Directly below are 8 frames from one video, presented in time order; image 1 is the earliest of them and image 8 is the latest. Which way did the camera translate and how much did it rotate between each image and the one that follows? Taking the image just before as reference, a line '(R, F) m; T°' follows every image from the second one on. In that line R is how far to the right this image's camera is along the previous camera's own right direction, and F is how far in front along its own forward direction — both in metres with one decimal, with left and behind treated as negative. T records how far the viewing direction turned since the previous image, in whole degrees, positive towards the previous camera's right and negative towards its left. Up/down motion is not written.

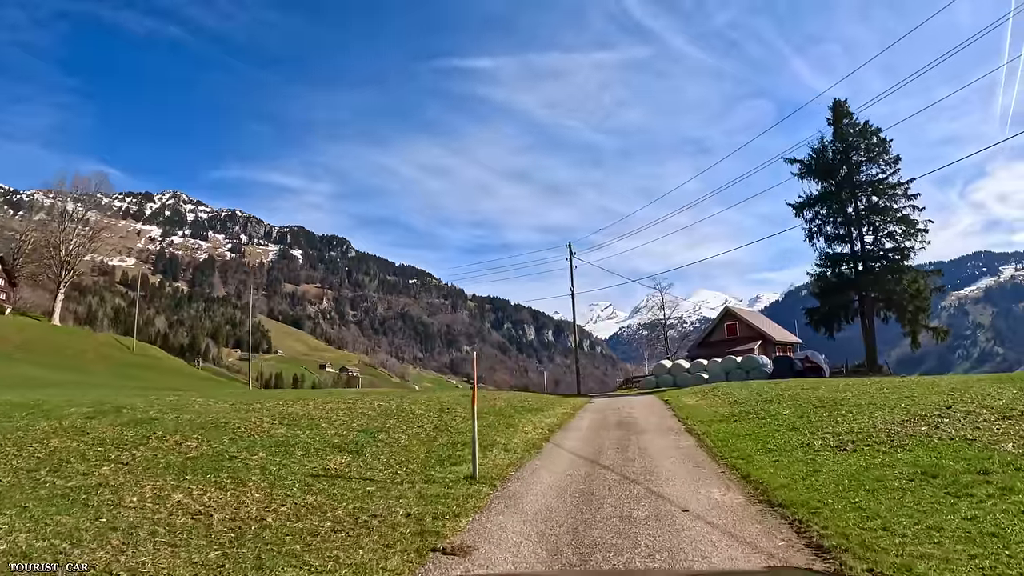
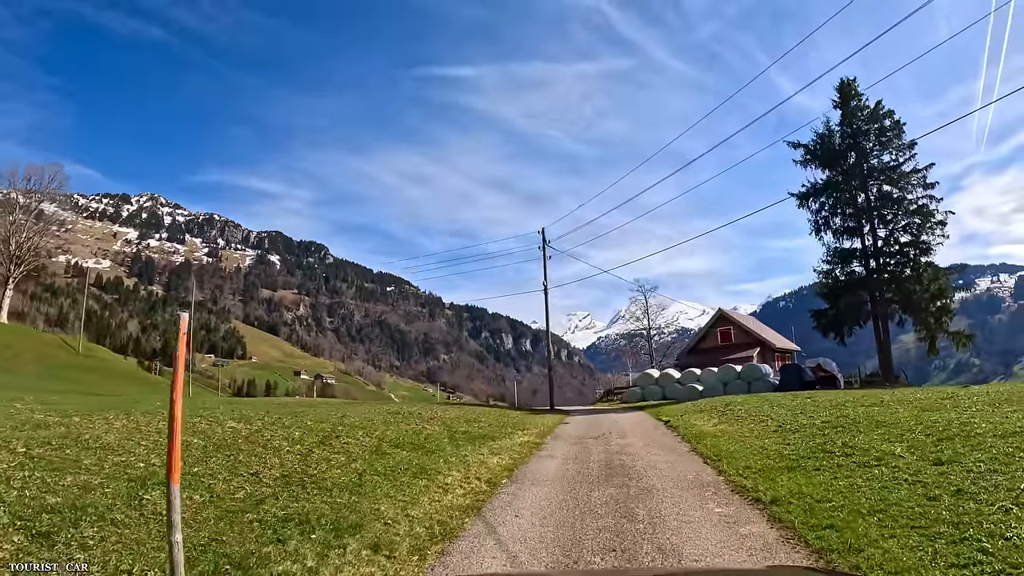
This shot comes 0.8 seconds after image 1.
(+0.4, +3.0) m; +2°
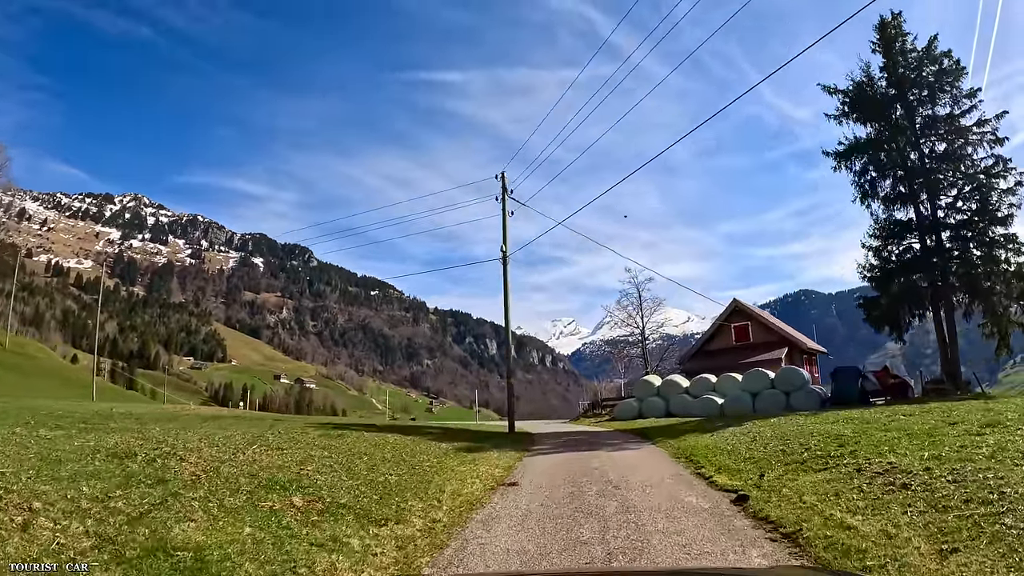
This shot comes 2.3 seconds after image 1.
(+0.6, +4.5) m; +1°
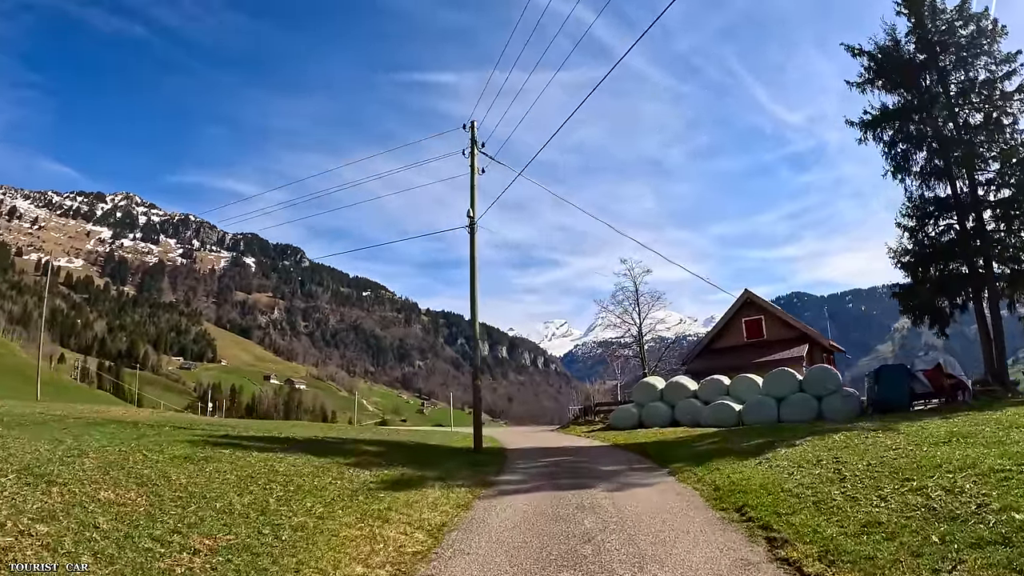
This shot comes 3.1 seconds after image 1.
(+0.3, +2.1) m; +1°
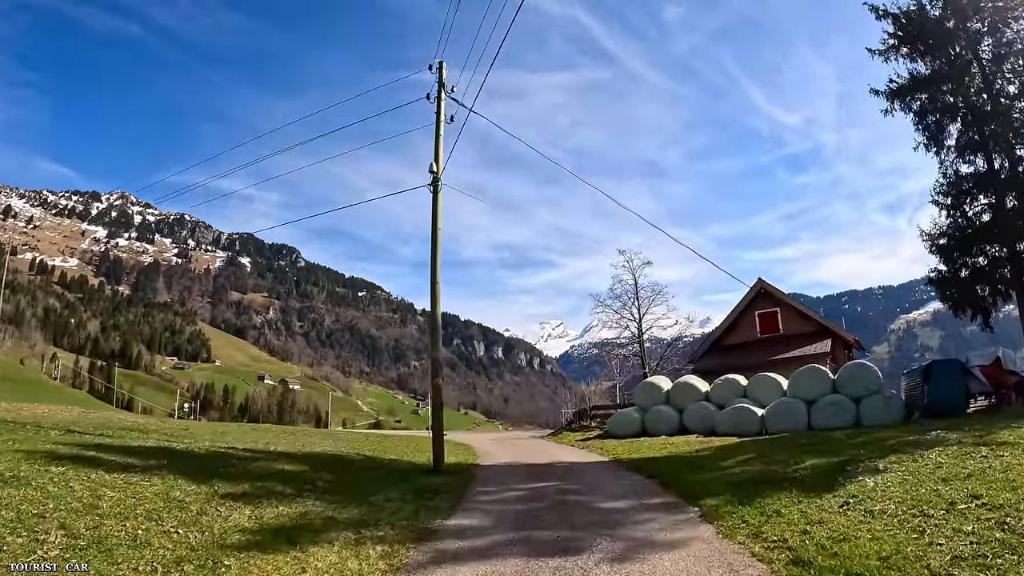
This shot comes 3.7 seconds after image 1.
(+0.2, +1.6) m; 0°
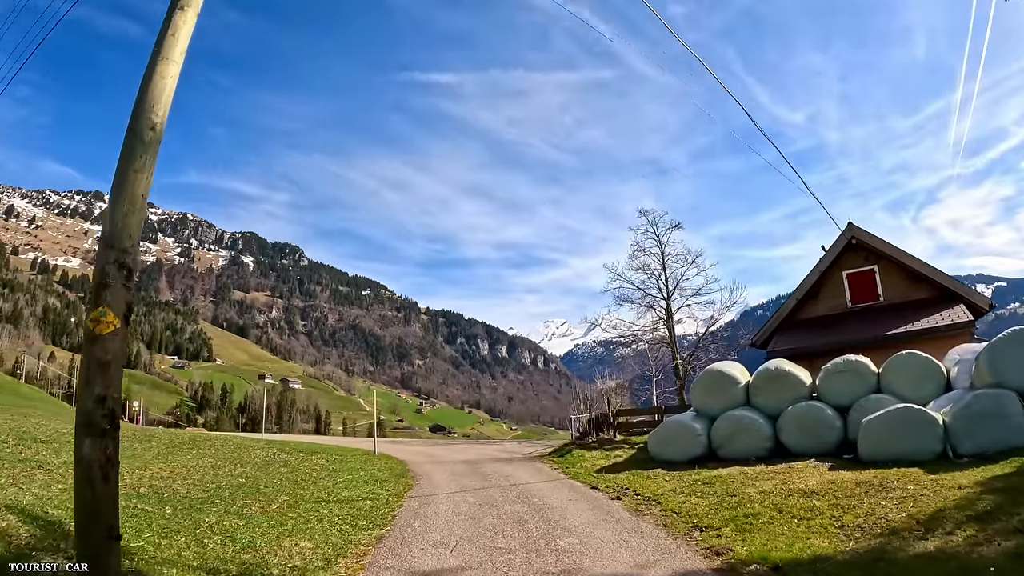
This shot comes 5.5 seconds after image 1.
(+0.2, +4.3) m; 0°
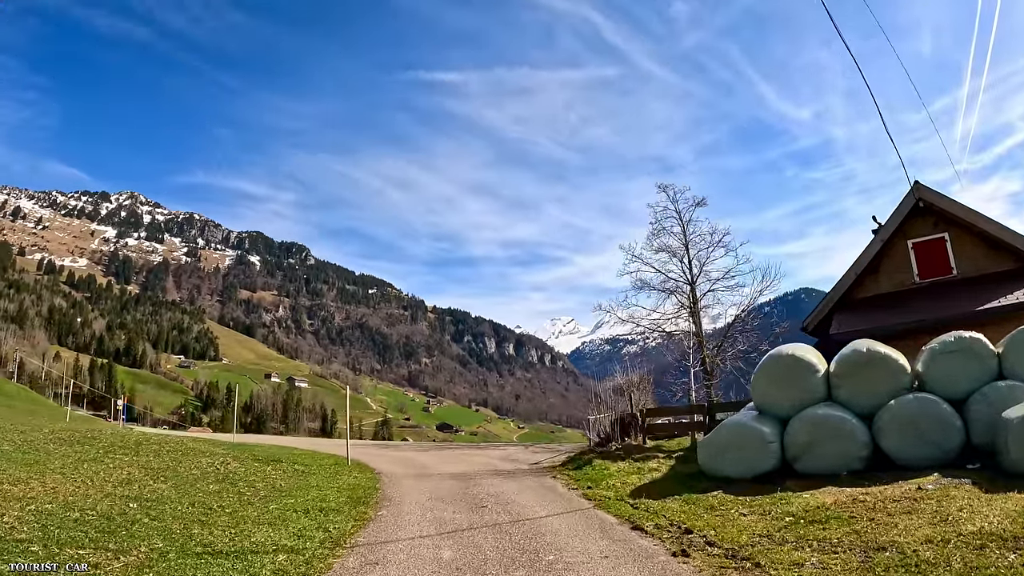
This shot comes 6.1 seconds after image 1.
(-0.1, +3.2) m; -1°
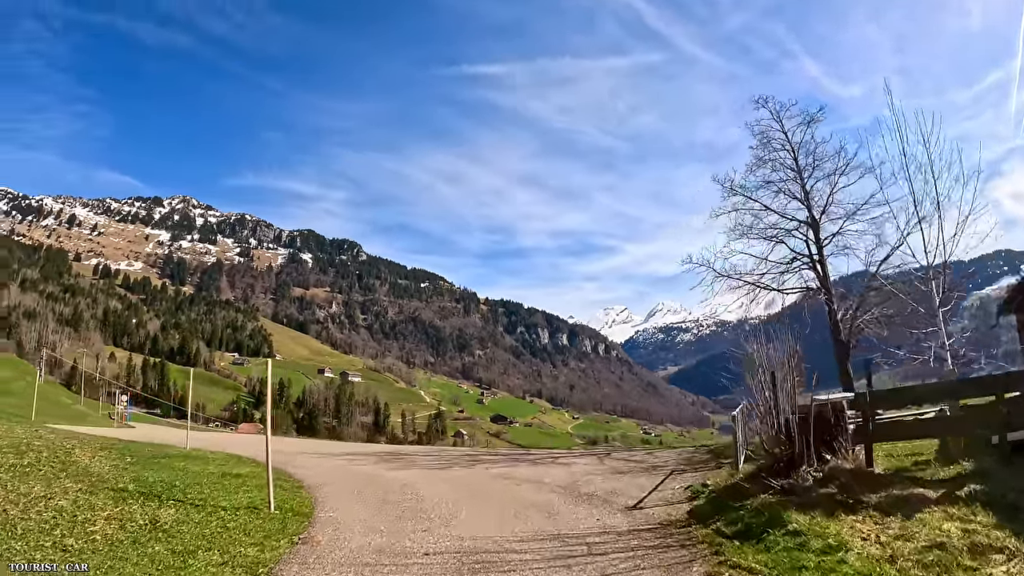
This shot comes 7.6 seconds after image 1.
(-0.3, +9.4) m; -5°
